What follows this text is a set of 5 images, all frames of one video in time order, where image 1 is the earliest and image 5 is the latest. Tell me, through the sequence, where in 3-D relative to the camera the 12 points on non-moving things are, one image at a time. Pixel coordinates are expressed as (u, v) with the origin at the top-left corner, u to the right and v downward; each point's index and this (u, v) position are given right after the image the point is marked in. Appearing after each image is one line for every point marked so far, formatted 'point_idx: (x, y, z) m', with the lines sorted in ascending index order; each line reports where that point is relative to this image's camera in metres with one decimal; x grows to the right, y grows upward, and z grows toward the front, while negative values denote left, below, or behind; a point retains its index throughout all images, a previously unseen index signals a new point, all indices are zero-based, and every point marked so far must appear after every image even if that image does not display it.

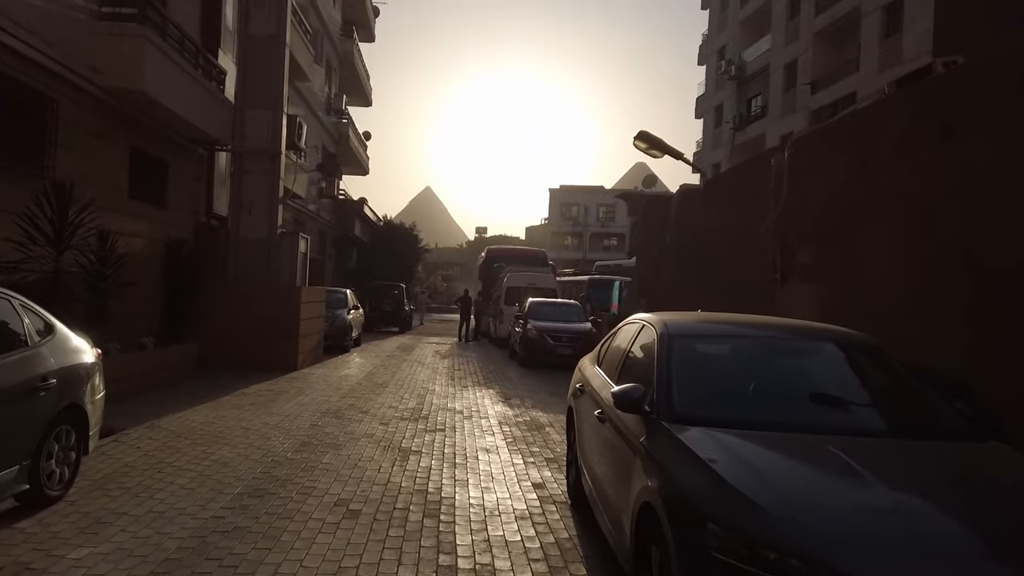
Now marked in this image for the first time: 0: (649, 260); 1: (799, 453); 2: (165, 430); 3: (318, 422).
0: (+3.1, +0.6, +17.1) m
1: (+1.5, -0.9, +3.9) m
2: (-4.0, -1.6, +8.5) m
3: (-2.5, -1.8, +9.6) m
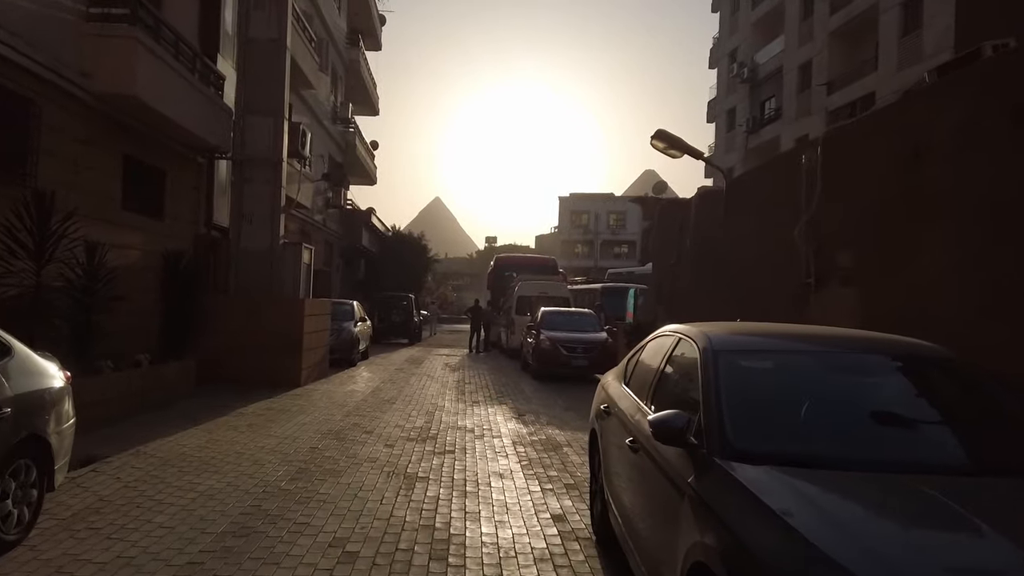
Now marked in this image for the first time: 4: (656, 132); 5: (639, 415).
0: (+3.4, +0.5, +16.3) m
1: (+1.6, -0.9, +3.2) m
2: (-3.8, -1.8, +7.8) m
3: (-2.3, -1.9, +8.9) m
4: (+2.5, +2.7, +12.6) m
5: (+0.8, -0.8, +4.9) m
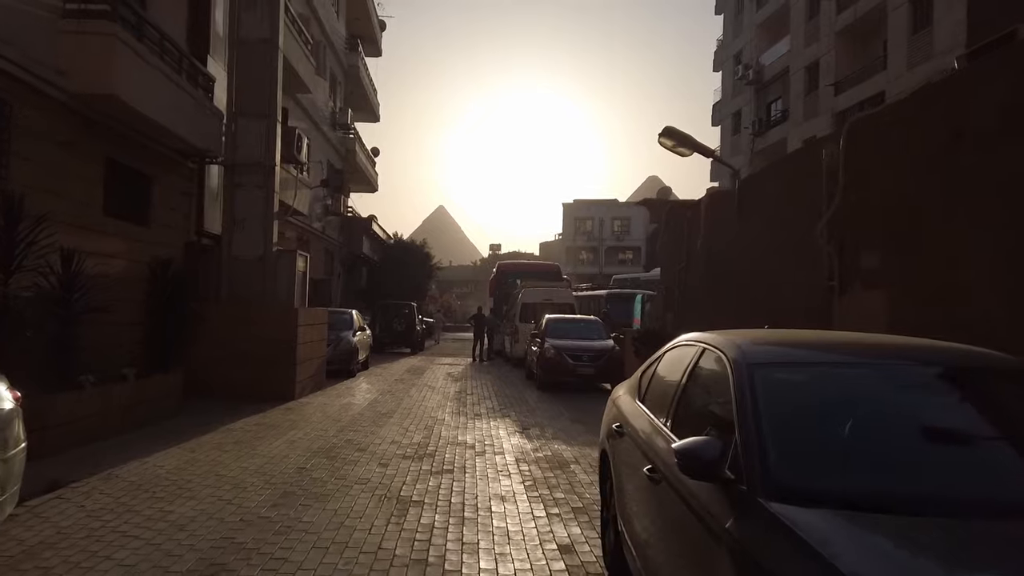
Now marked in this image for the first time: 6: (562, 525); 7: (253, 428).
0: (+3.5, +0.4, +15.7) m
1: (+1.6, -0.9, +2.6) m
2: (-3.8, -1.9, +7.2) m
3: (-2.3, -2.0, +8.3) m
4: (+2.5, +2.6, +12.0) m
5: (+0.8, -0.9, +4.3) m
6: (+0.4, -2.0, +6.3) m
7: (-3.7, -2.0, +10.6) m
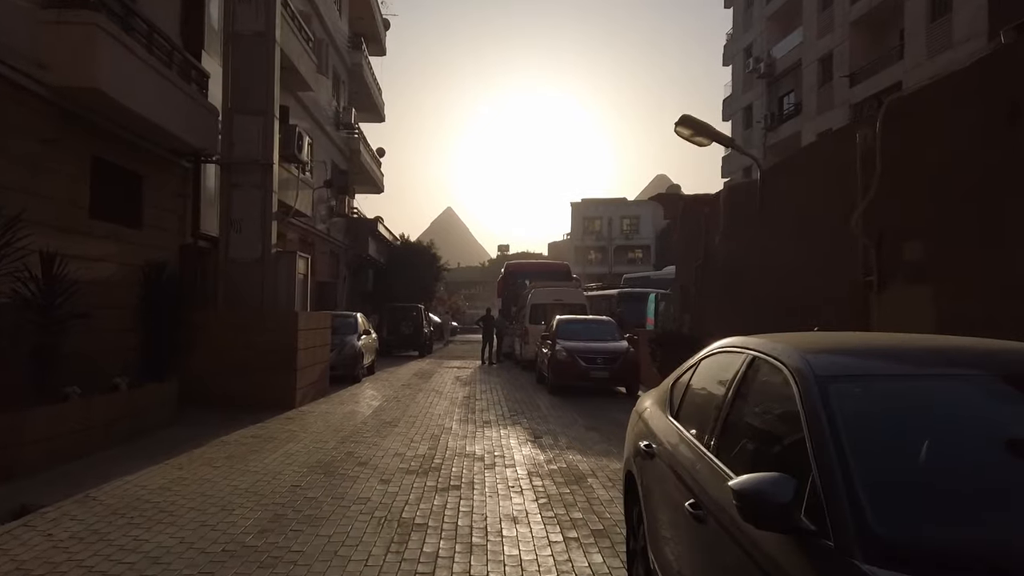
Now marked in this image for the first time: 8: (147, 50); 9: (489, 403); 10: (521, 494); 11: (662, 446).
0: (+3.6, +0.4, +15.0) m
1: (+1.7, -0.9, +1.9) m
2: (-3.7, -1.9, +6.6) m
3: (-2.2, -2.0, +7.7) m
4: (+2.6, +2.6, +11.3) m
5: (+0.9, -0.8, +3.6) m
6: (+0.5, -2.0, +5.6) m
7: (-3.6, -2.0, +9.9) m
8: (-5.8, +3.7, +11.7) m
9: (-0.5, -2.2, +14.4) m
10: (+0.1, -2.1, +7.4) m
11: (+0.9, -0.9, +4.2) m
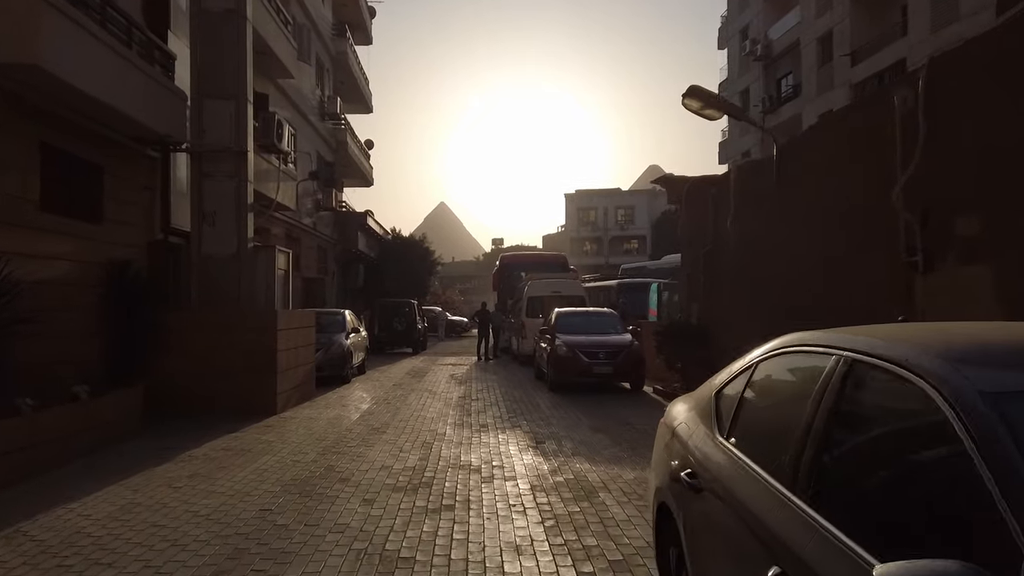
0: (+3.6, +0.6, +14.0) m
1: (+1.7, -0.8, +0.9) m
2: (-3.7, -1.9, +5.6) m
3: (-2.2, -2.0, +6.7) m
4: (+2.5, +2.8, +10.3) m
5: (+0.9, -0.8, +2.7) m
6: (+0.6, -1.9, +4.7) m
7: (-3.6, -2.0, +9.0) m
8: (-5.9, +3.8, +10.6) m
9: (-0.5, -2.1, +13.4) m
10: (+0.1, -2.0, +6.4) m
11: (+0.9, -0.8, +3.2) m
